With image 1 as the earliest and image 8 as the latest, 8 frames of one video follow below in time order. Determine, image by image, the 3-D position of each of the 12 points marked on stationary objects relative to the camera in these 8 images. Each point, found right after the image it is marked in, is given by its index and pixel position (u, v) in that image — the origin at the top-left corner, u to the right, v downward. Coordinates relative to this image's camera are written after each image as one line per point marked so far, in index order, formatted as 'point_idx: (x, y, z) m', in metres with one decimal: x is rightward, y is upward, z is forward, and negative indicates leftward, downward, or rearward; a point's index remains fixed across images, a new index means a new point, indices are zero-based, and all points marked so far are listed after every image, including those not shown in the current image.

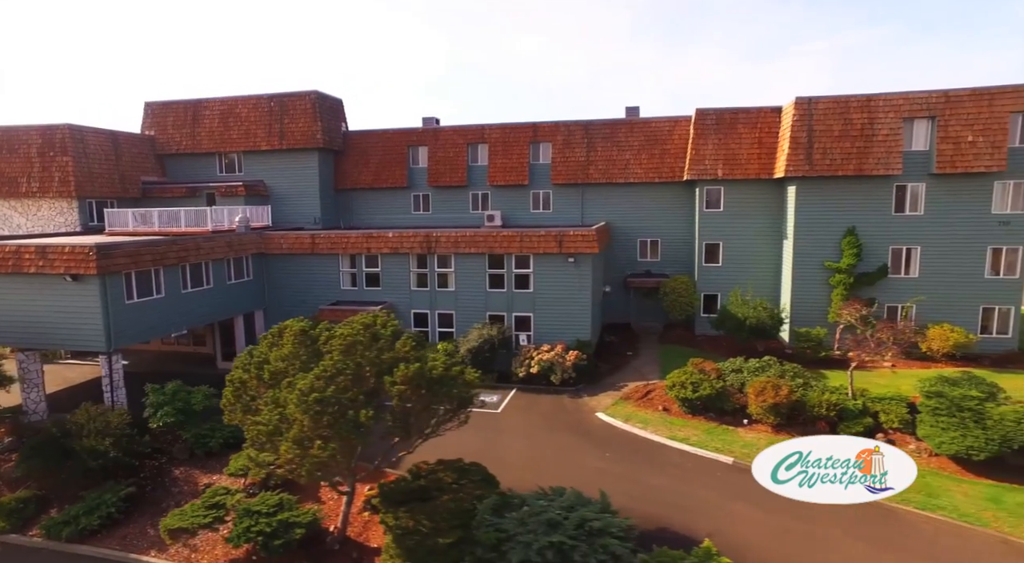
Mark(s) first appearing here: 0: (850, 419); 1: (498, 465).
0: (+9.5, -3.9, +17.2) m
1: (-0.4, -4.8, +16.0) m
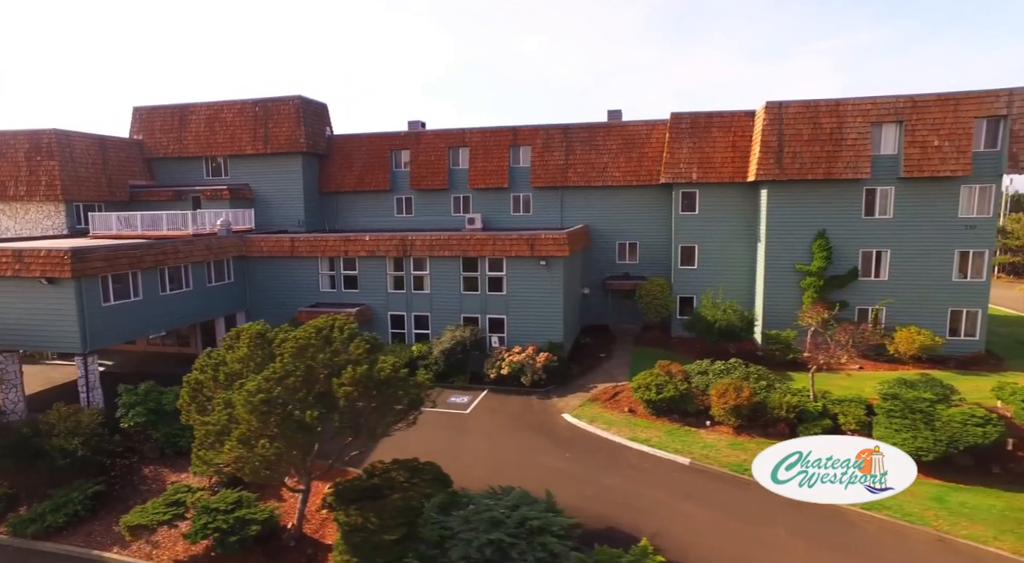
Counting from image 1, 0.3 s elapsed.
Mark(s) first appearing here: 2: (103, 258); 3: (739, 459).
0: (+8.5, -4.0, +17.5) m
1: (-1.5, -4.9, +16.4) m
2: (-12.2, +0.7, +18.5) m
3: (+6.2, -4.8, +16.7) m
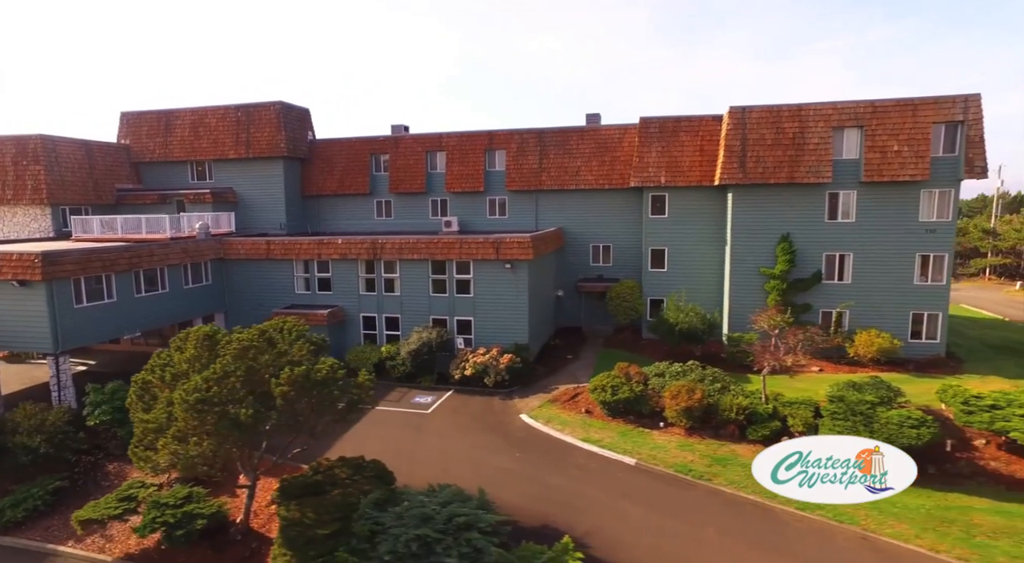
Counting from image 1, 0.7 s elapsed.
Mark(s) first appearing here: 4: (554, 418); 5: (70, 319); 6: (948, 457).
0: (+7.1, -4.1, +17.8) m
1: (-2.8, -5.0, +16.9) m
2: (-13.5, +0.6, +19.1) m
3: (+4.8, -4.9, +17.1) m
4: (+1.3, -4.3, +19.6) m
5: (-13.7, -1.1, +19.2) m
6: (+11.5, -4.6, +16.3) m
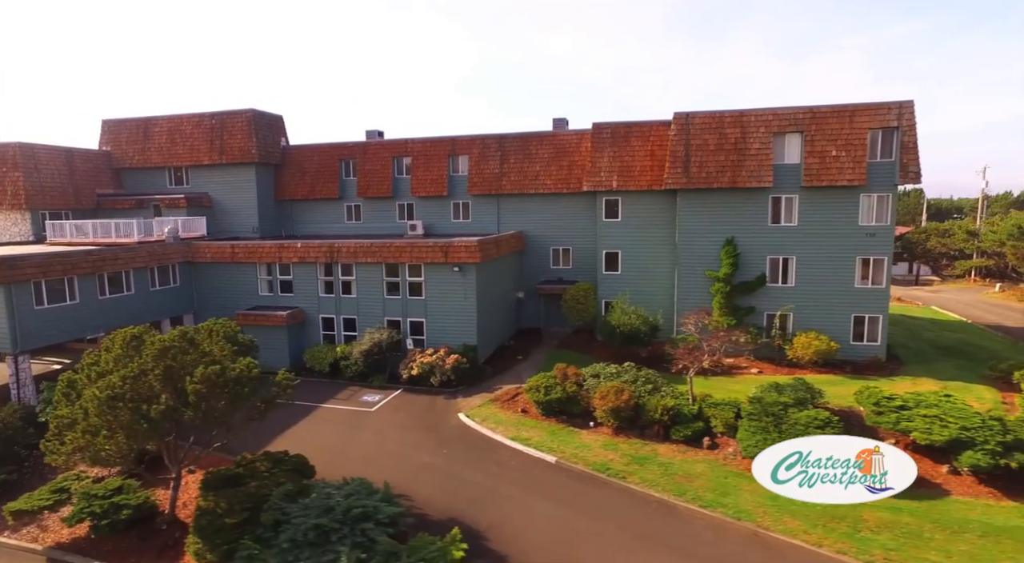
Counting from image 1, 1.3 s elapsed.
0: (+5.0, -4.2, +18.3) m
1: (-4.9, -5.1, +17.7) m
2: (-15.6, +0.5, +20.2) m
3: (+2.7, -5.1, +17.7) m
4: (-0.7, -4.4, +20.3) m
5: (-15.7, -1.2, +20.2) m
6: (+9.3, -4.8, +16.7) m
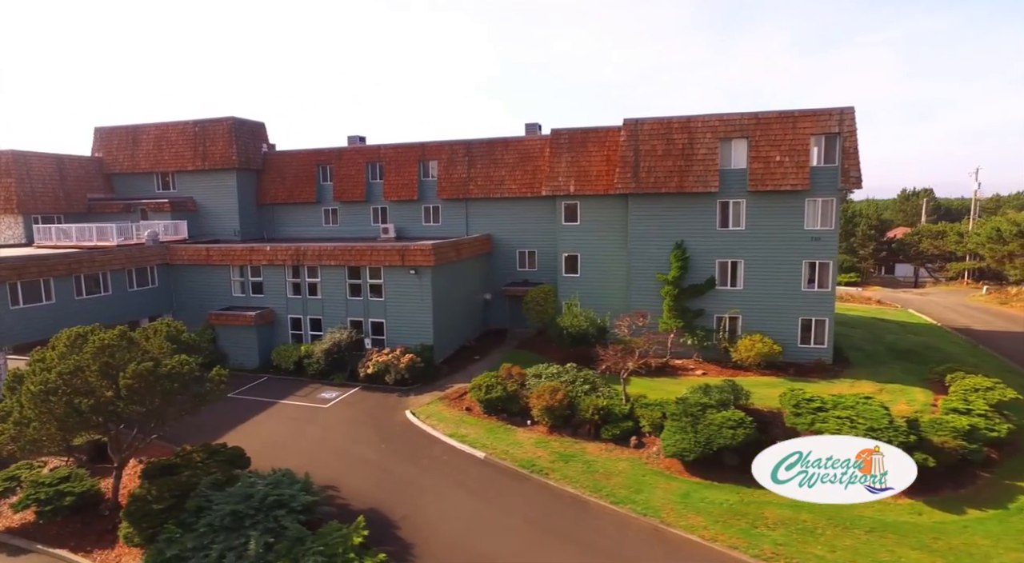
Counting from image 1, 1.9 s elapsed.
0: (+3.0, -4.3, +19.0) m
1: (-7.0, -5.2, +18.7) m
2: (-17.5, +0.5, +21.6) m
3: (+0.7, -5.2, +18.4) m
4: (-2.6, -4.5, +21.1) m
5: (-17.6, -1.3, +21.6) m
6: (+7.3, -4.9, +17.2) m
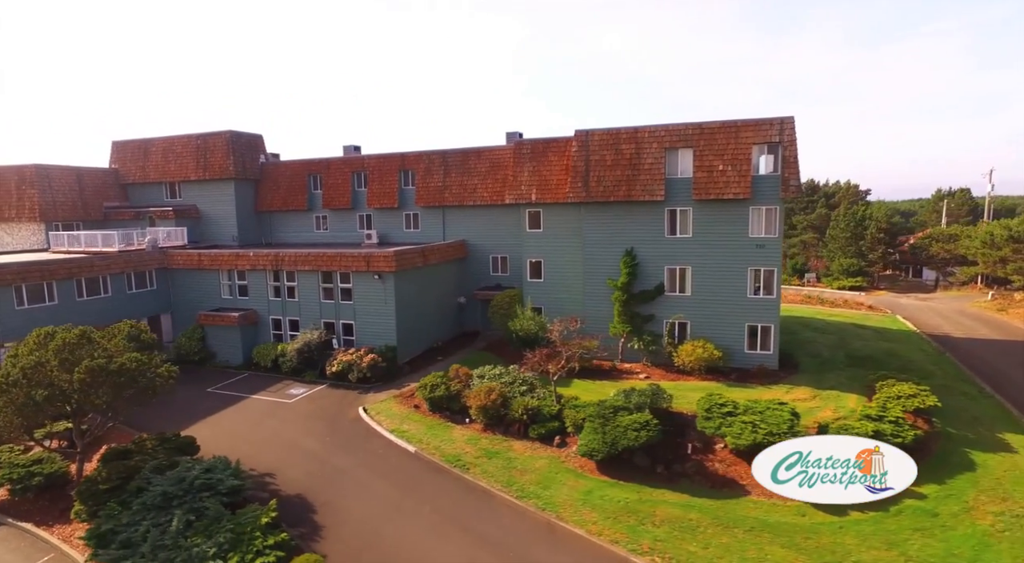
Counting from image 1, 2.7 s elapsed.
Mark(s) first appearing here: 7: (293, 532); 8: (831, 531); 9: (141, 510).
0: (+0.9, -4.6, +20.0) m
1: (-9.1, -5.3, +20.5) m
2: (-19.4, +0.4, +24.1) m
3: (-1.6, -5.4, +19.6) m
4: (-4.7, -4.7, +22.6) m
5: (-19.5, -1.4, +24.2) m
6: (+4.9, -5.1, +17.9) m
7: (-5.6, -6.4, +15.7) m
8: (+7.7, -6.0, +14.9) m
9: (-9.3, -5.7, +15.5) m
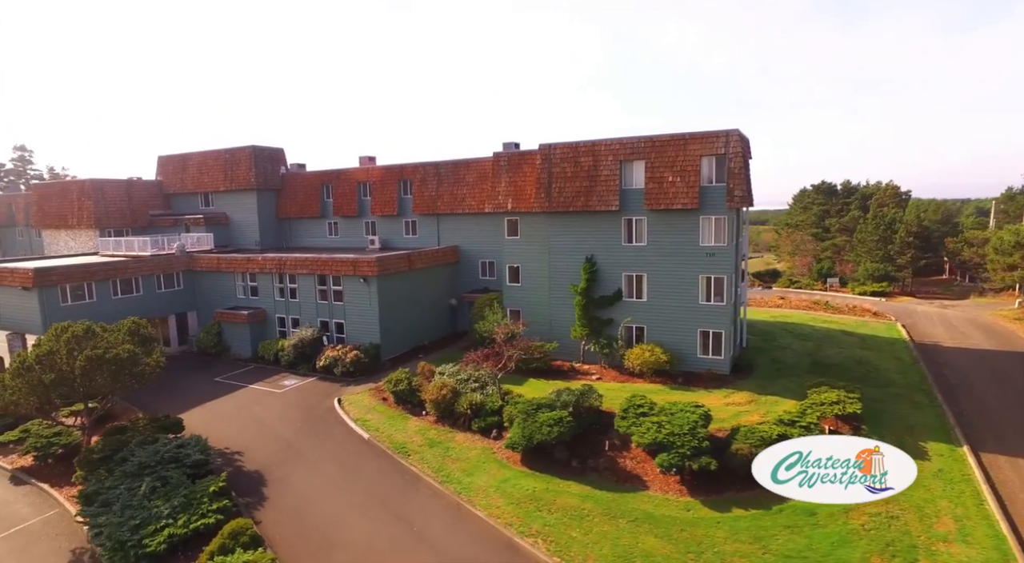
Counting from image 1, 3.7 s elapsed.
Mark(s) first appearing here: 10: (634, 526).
0: (-1.1, -4.8, +21.9) m
1: (-11.0, -5.5, +23.5) m
2: (-20.7, +0.3, +28.2) m
3: (-3.6, -5.6, +21.7) m
4: (-6.3, -4.9, +25.0) m
5: (-20.9, -1.4, +28.3) m
6: (+2.7, -5.4, +19.3) m
7: (-8.1, -6.5, +18.3) m
8: (+5.1, -6.3, +16.0) m
9: (-11.8, -5.9, +18.5) m
10: (+3.2, -6.4, +16.1) m
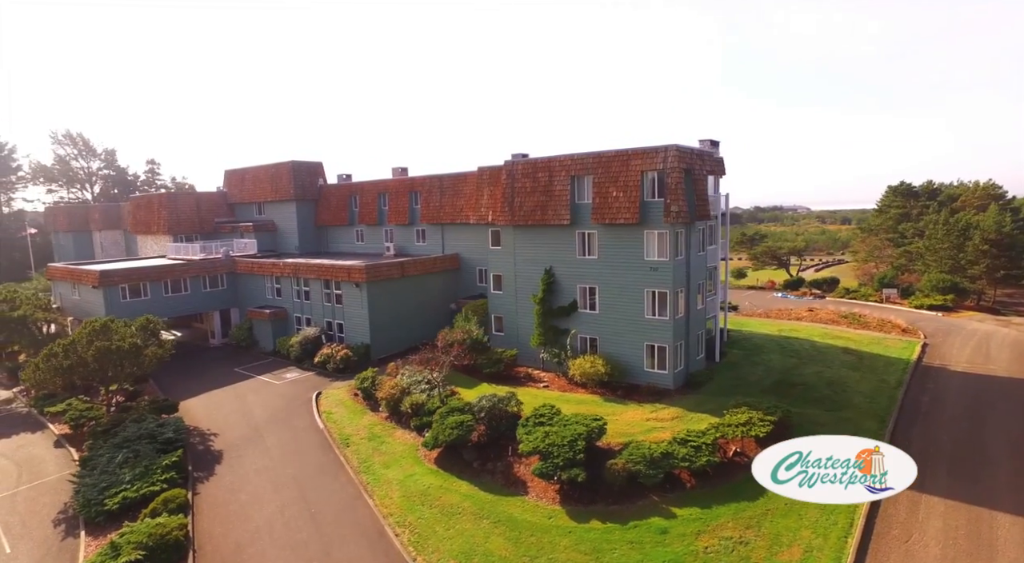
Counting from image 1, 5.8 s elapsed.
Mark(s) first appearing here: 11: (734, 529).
0: (-3.6, -5.2, +23.7) m
1: (-13.0, -5.7, +27.2) m
2: (-21.5, +0.3, +33.7) m
3: (-6.1, -5.9, +24.1) m
4: (-8.1, -5.2, +27.8) m
5: (-21.7, -1.4, +33.8) m
6: (-0.4, -5.9, +20.5) m
7: (-11.1, -6.8, +21.6) m
8: (+1.3, -6.8, +16.8) m
9: (-14.7, -6.1, +22.5) m
10: (-0.5, -6.9, +17.3) m
11: (+5.8, -6.5, +16.1) m
